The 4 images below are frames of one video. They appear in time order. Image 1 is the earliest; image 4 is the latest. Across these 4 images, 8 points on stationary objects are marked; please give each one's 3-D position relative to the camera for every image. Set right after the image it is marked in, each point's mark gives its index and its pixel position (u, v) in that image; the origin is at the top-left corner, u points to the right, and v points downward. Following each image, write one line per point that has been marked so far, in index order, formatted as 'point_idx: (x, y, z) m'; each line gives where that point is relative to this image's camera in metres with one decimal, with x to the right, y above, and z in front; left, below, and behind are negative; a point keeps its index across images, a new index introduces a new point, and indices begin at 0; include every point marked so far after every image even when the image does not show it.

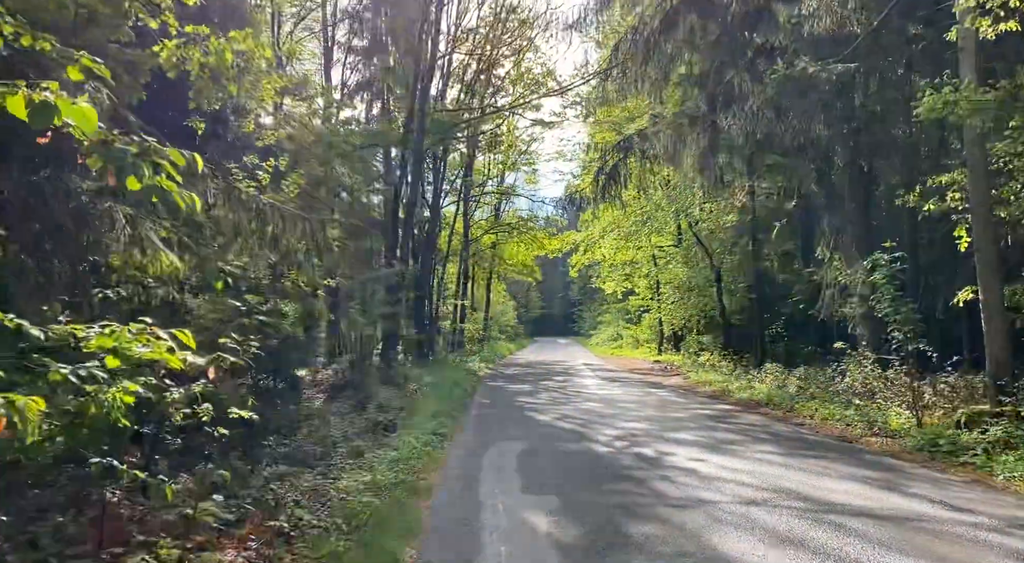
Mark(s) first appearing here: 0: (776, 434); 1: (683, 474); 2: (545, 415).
0: (+4.2, -2.4, +10.3) m
1: (+2.0, -2.2, +7.6) m
2: (+0.6, -2.6, +12.7) m
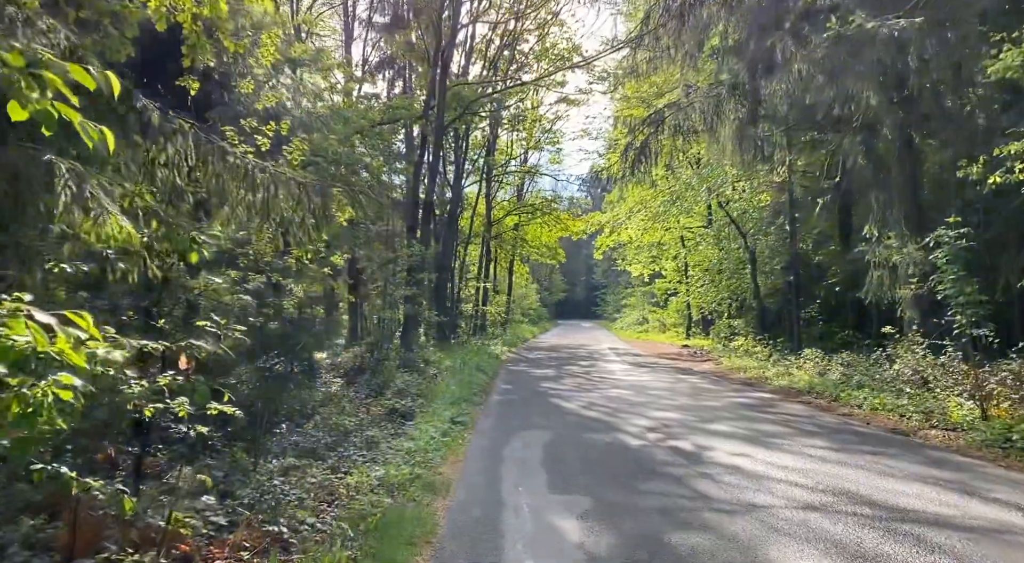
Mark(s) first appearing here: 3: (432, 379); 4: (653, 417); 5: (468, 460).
0: (+4.6, -2.1, +9.6) m
1: (+2.3, -2.0, +6.8) m
2: (+1.1, -2.2, +12.0) m
3: (-1.7, -2.1, +13.7) m
4: (+2.2, -2.1, +10.2) m
5: (-0.5, -2.0, +7.4) m
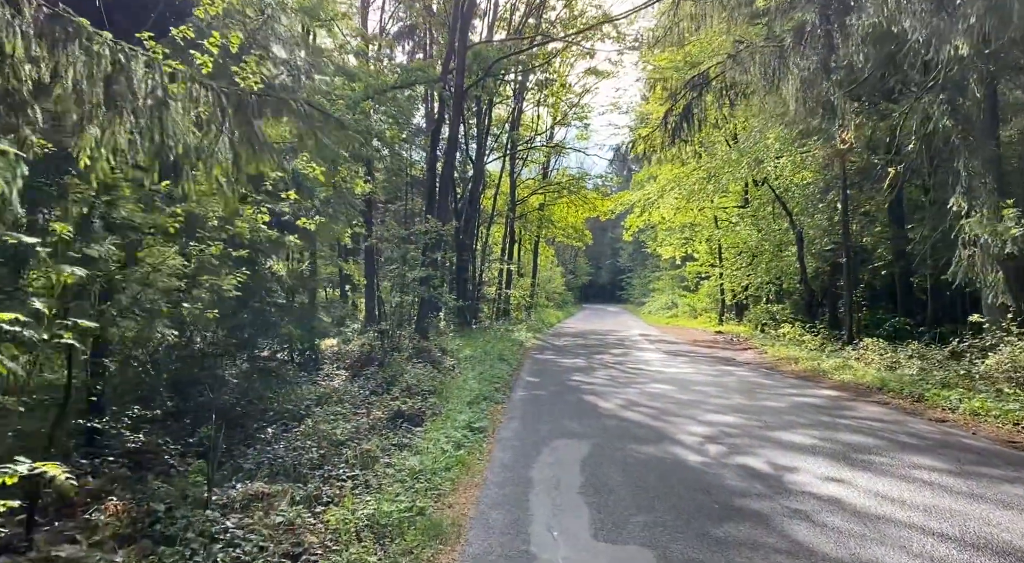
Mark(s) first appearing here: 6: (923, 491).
0: (+4.9, -1.9, +7.8) m
1: (+2.5, -1.8, +5.2) m
2: (+1.5, -1.9, +10.4) m
3: (-1.2, -1.7, +12.2) m
4: (+2.6, -1.9, +8.6) m
5: (-0.2, -1.8, +5.8) m
6: (+3.5, -1.8, +5.5) m
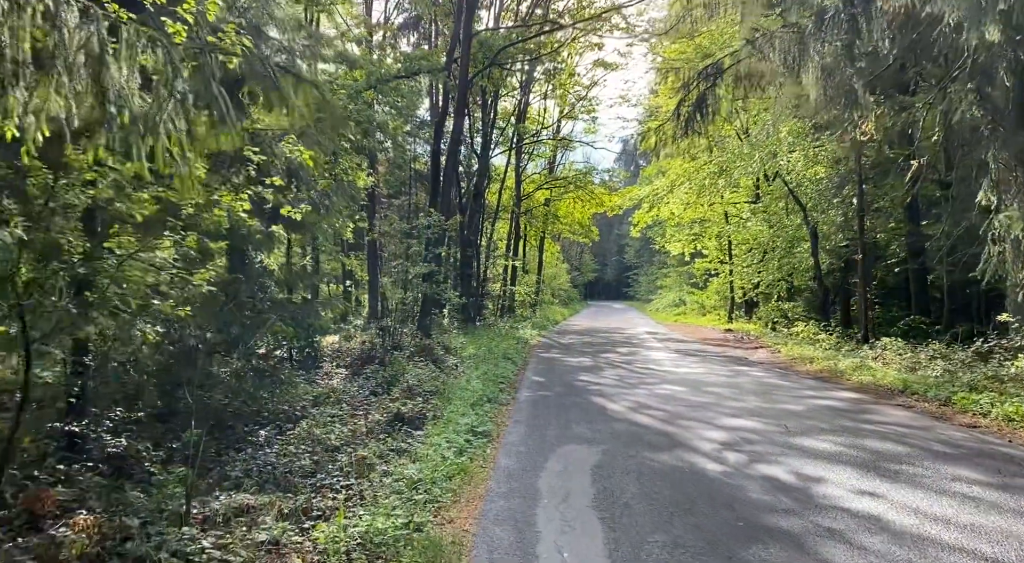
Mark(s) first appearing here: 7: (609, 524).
0: (+5.0, -1.8, +7.4) m
1: (+2.5, -1.8, +4.8) m
2: (+1.6, -1.8, +10.0) m
3: (-1.1, -1.6, +11.8) m
4: (+2.7, -1.8, +8.1) m
5: (-0.2, -1.8, +5.4) m
6: (+3.6, -1.8, +5.1) m
7: (+0.7, -1.8, +4.8) m
